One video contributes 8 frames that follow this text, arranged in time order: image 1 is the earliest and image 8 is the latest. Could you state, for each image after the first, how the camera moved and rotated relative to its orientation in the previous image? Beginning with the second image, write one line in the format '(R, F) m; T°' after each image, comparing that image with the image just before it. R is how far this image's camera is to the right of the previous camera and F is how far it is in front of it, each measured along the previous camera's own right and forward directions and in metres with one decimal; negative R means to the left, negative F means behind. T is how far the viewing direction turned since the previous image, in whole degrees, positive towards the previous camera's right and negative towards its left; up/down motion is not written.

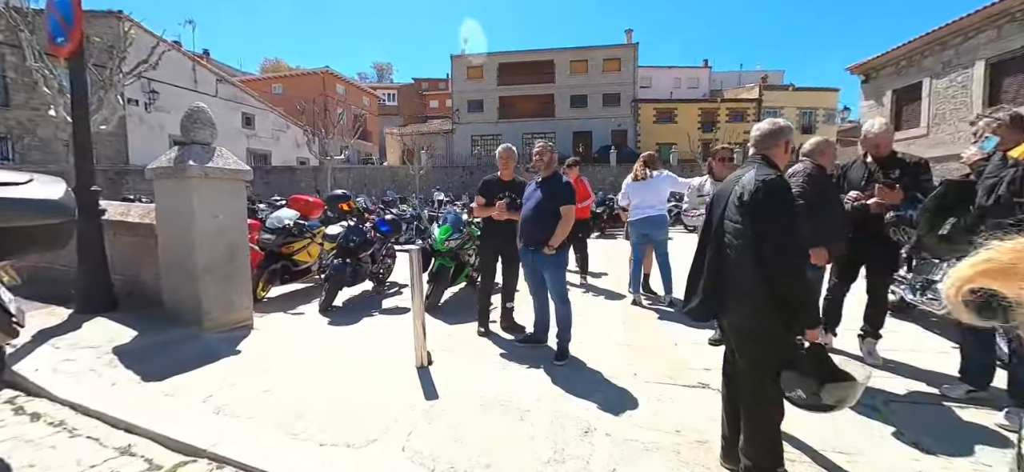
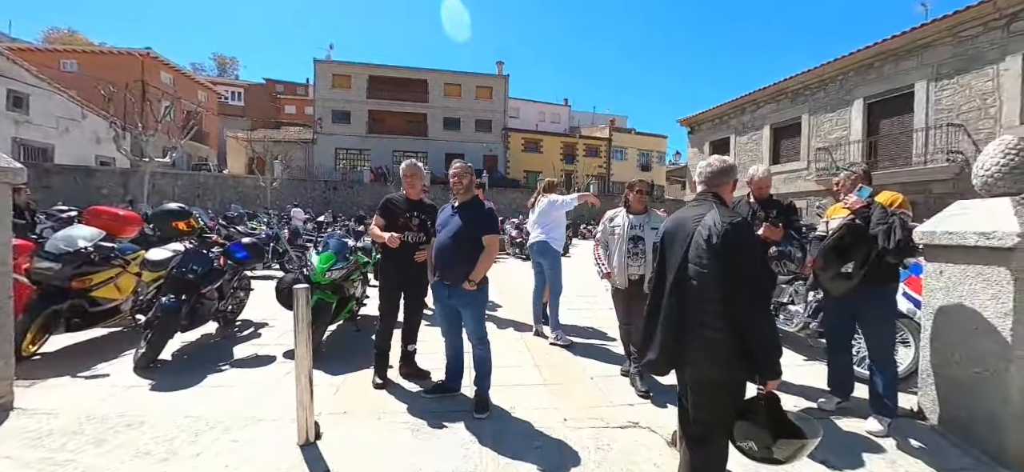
(-0.3, +0.4) m; +18°
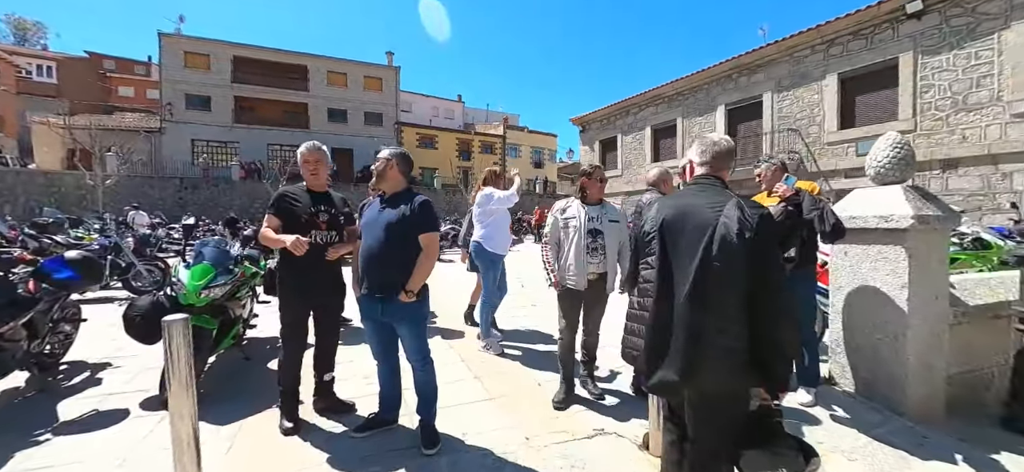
(-0.3, +0.4) m; +14°
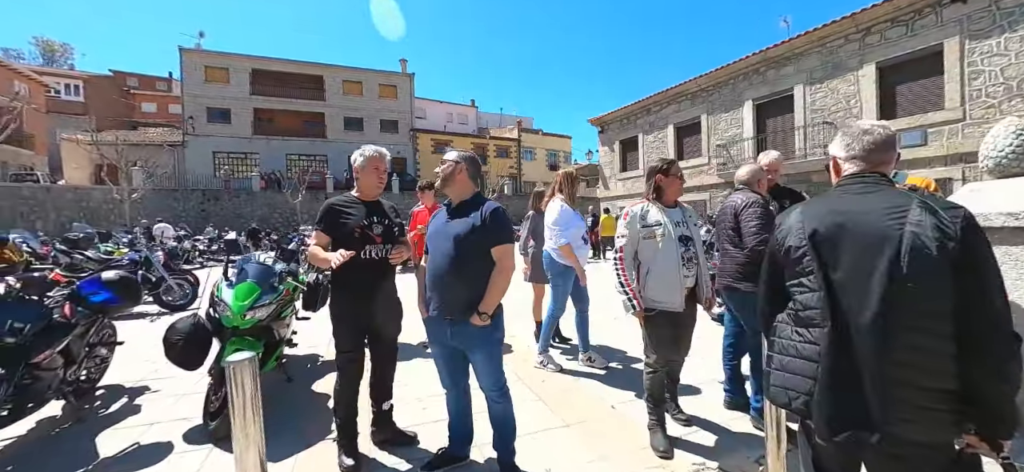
(-0.4, +0.3) m; -2°
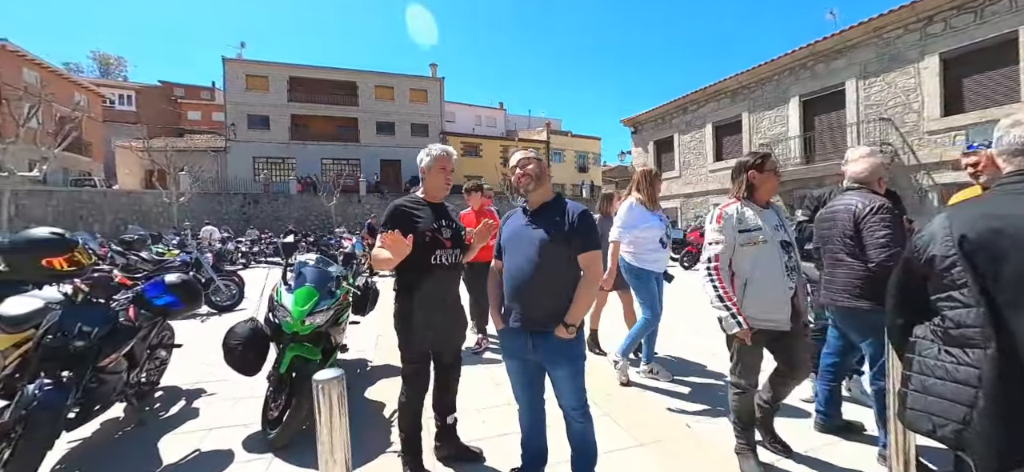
(-0.3, +0.2) m; -4°
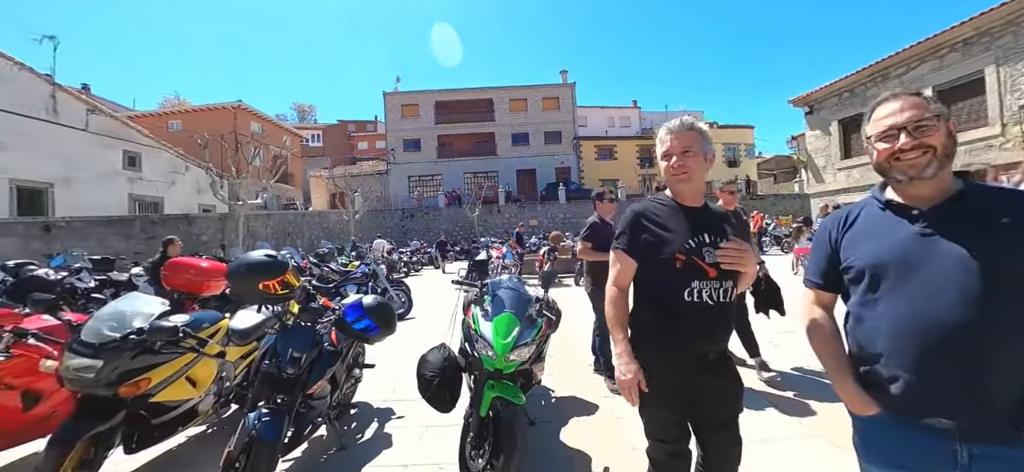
(-0.7, +0.6) m; -18°
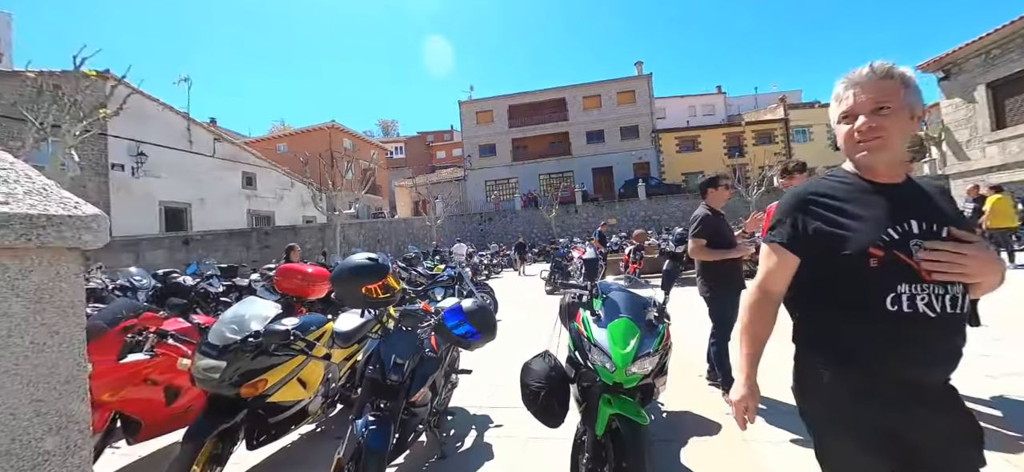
(-0.2, +0.2) m; -11°
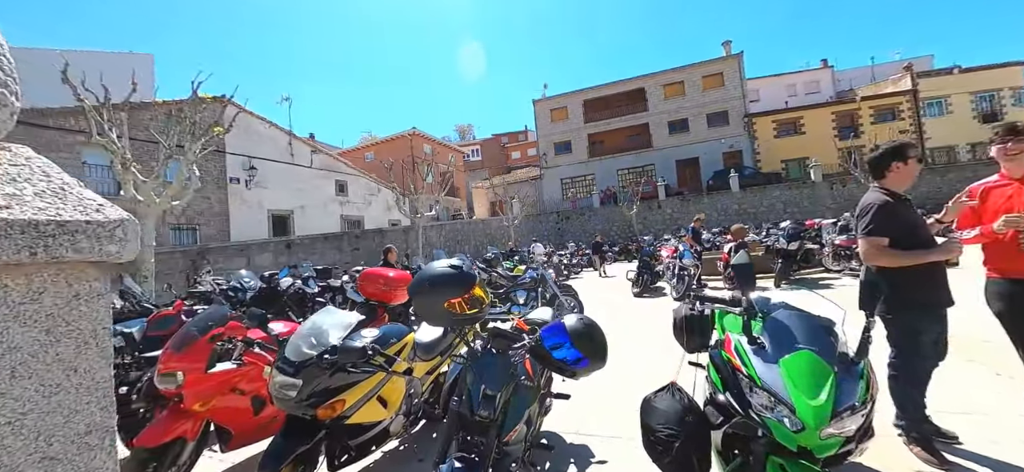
(-0.2, +0.4) m; -11°
